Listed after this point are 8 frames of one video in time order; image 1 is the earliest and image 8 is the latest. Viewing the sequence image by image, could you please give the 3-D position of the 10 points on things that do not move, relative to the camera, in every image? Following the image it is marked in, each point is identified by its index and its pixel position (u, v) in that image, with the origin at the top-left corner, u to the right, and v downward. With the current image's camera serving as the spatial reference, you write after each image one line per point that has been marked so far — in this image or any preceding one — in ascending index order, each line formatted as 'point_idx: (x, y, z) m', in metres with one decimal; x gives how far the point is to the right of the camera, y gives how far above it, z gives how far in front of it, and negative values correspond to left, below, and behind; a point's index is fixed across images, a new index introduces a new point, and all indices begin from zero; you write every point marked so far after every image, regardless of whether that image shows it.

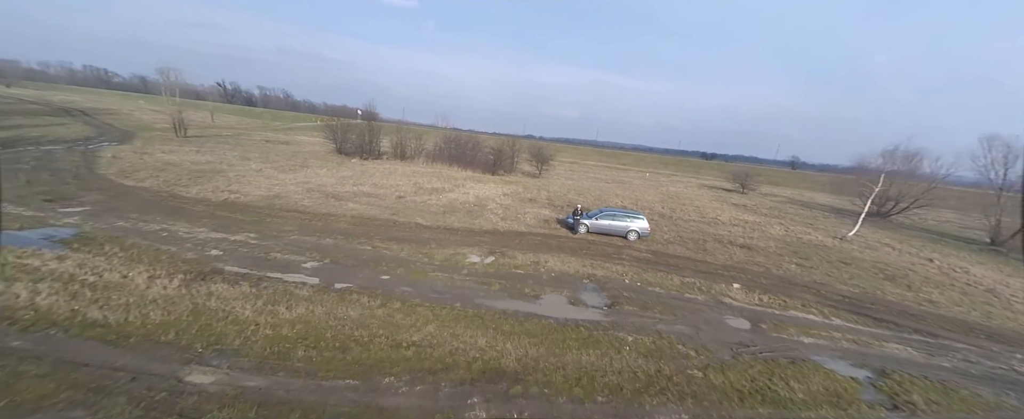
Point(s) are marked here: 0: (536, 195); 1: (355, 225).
0: (+1.0, +0.7, +15.1) m
1: (-4.0, -0.4, +8.5) m
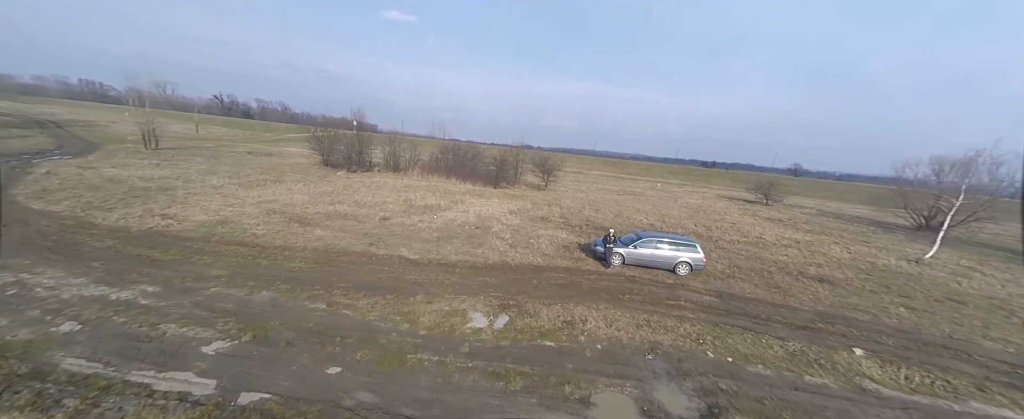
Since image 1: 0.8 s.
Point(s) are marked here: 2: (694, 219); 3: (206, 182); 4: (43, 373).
0: (+1.3, -0.1, +12.9) m
1: (-3.7, -1.0, +6.2) m
2: (+8.0, -0.4, +14.9) m
3: (-11.5, +1.0, +12.7) m
4: (-4.6, -1.6, +3.3) m
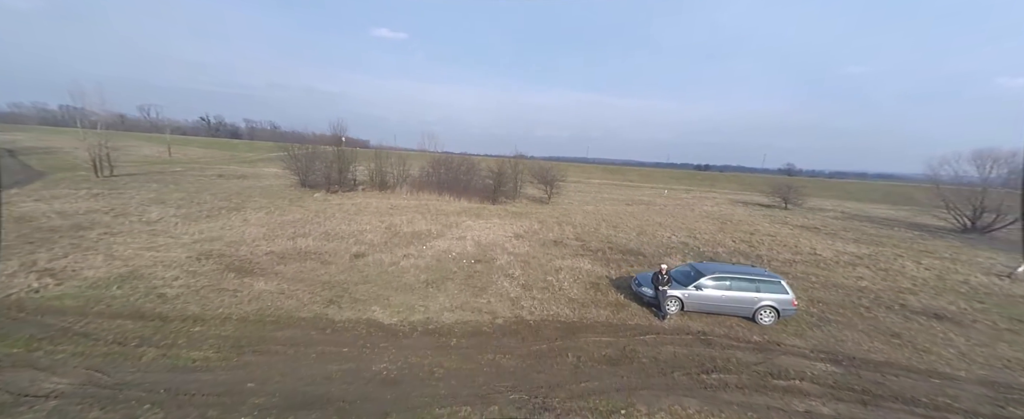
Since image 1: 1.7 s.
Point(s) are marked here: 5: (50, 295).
0: (+1.5, -0.8, +10.7) m
1: (-3.4, -1.7, +4.0) m
2: (+8.2, -0.9, +12.8) m
3: (-11.4, -0.2, +10.4) m
4: (-4.2, -2.2, +1.1) m
5: (-7.1, -1.3, +5.2) m
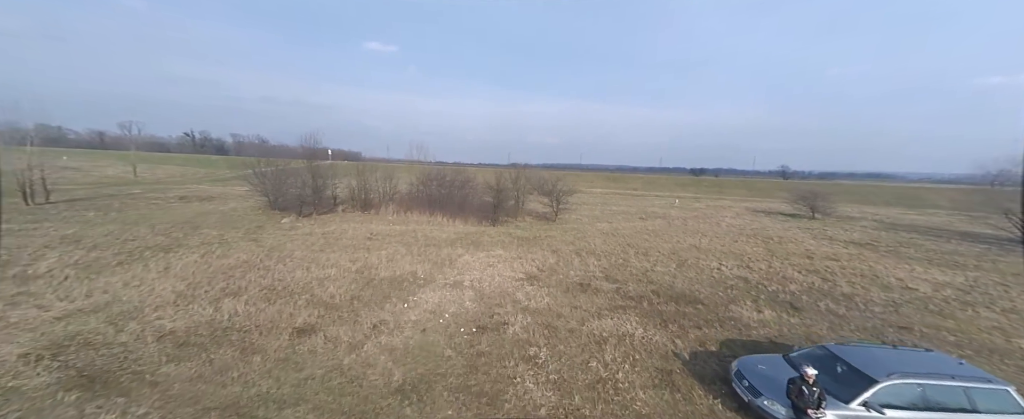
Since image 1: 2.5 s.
0: (+1.8, -1.5, +8.3) m
1: (-3.0, -2.4, +1.5) m
2: (+8.4, -1.5, +10.5) m
3: (-11.1, -1.3, +7.8) m
4: (-3.8, -2.9, -1.4) m
5: (-6.8, -2.2, +2.7) m
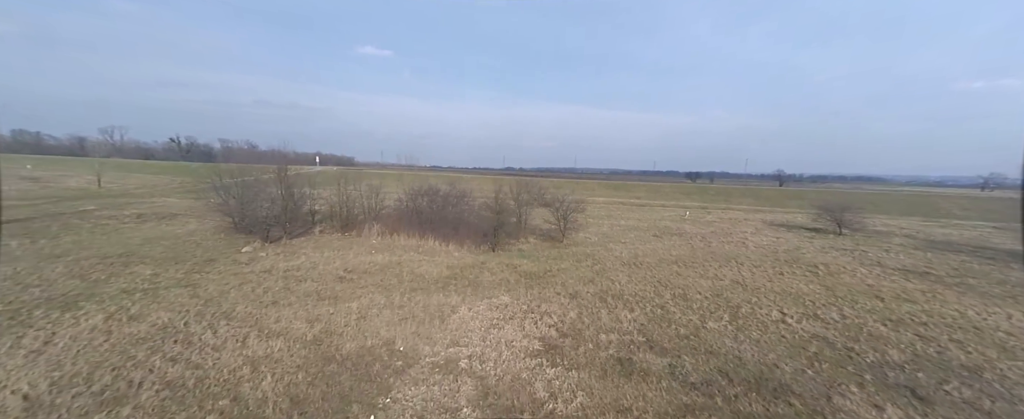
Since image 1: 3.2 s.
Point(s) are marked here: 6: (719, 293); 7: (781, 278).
0: (+2.0, -2.3, +6.3) m
1: (-2.7, -3.2, -0.6) m
2: (+8.6, -2.3, +8.7) m
3: (-10.9, -2.1, +5.6) m
4: (-3.4, -3.6, -3.5) m
5: (-6.5, -3.0, +0.5) m
6: (+5.3, -2.1, +8.7) m
7: (+8.0, -2.1, +10.1) m
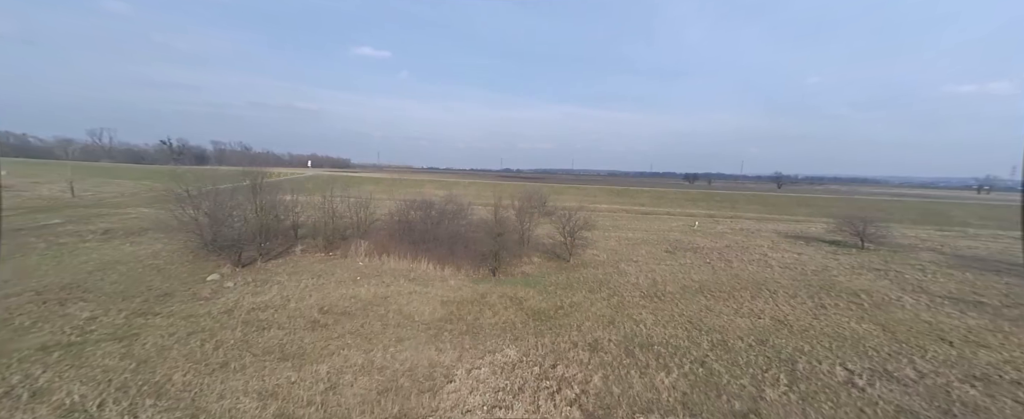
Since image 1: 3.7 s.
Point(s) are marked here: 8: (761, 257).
0: (+2.1, -3.0, +5.0) m
1: (-2.5, -3.8, -2.0) m
2: (+8.7, -2.9, +7.4) m
3: (-10.8, -2.8, +4.1) m
4: (-3.1, -4.3, -4.9) m
5: (-6.3, -3.6, -0.9) m
6: (+5.5, -2.8, +7.4) m
7: (+8.2, -2.7, +8.8) m
8: (+11.5, -2.2, +15.5) m
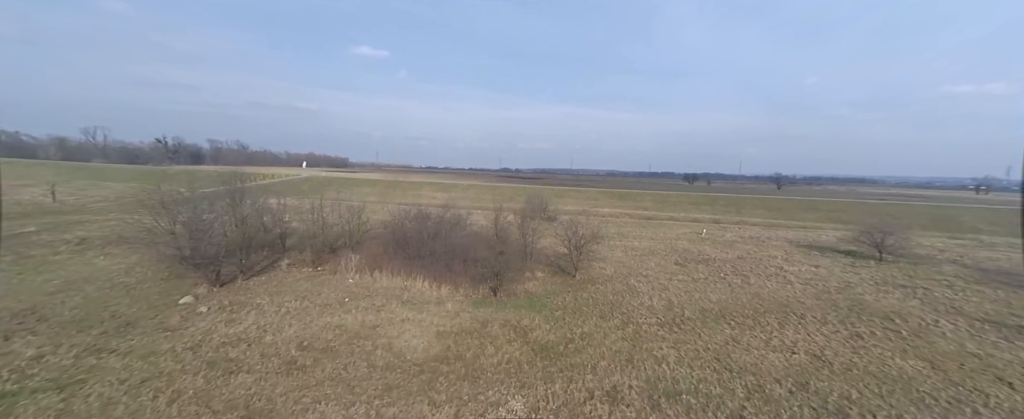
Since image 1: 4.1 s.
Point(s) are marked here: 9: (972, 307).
0: (+2.2, -3.5, +4.1) m
1: (-2.3, -4.3, -2.9) m
2: (+8.8, -3.4, +6.5) m
3: (-10.6, -3.3, +3.2) m
4: (-3.0, -4.8, -5.9) m
5: (-6.1, -4.1, -1.8) m
6: (+5.6, -3.3, +6.5) m
7: (+8.3, -3.2, +8.0) m
8: (+11.5, -2.6, +14.6) m
9: (+15.2, -3.1, +11.1) m
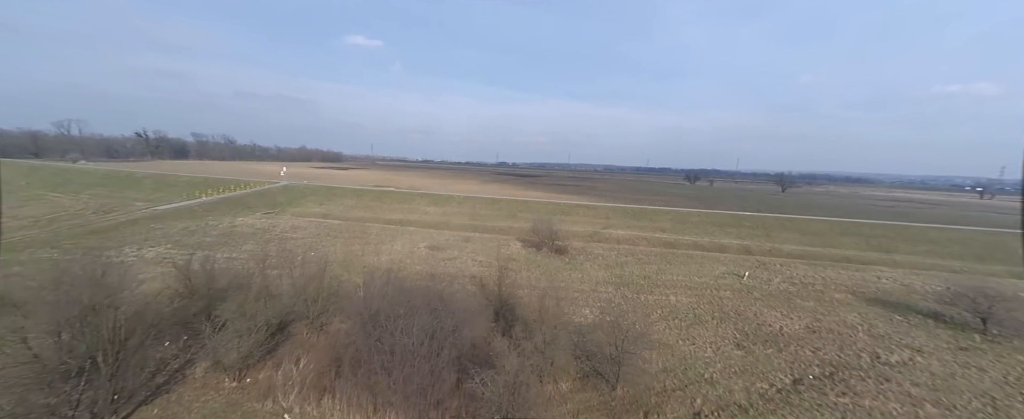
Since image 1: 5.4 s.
0: (+2.7, -6.0, +0.4) m
1: (-1.8, -7.0, -6.7) m
2: (+9.3, -6.0, +2.8) m
3: (-10.1, -5.7, -0.7) m
4: (-2.4, -7.5, -9.6) m
5: (-5.6, -6.7, -5.7) m
6: (+6.0, -5.8, +2.8) m
7: (+8.7, -5.7, +4.3) m
8: (+11.9, -5.0, +11.0) m
9: (+15.6, -5.6, +7.5) m
